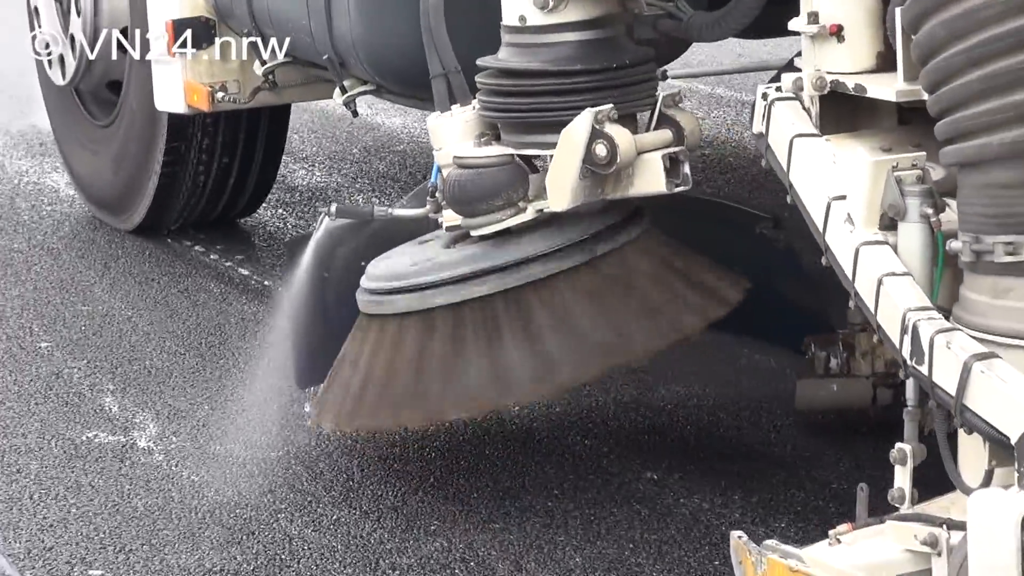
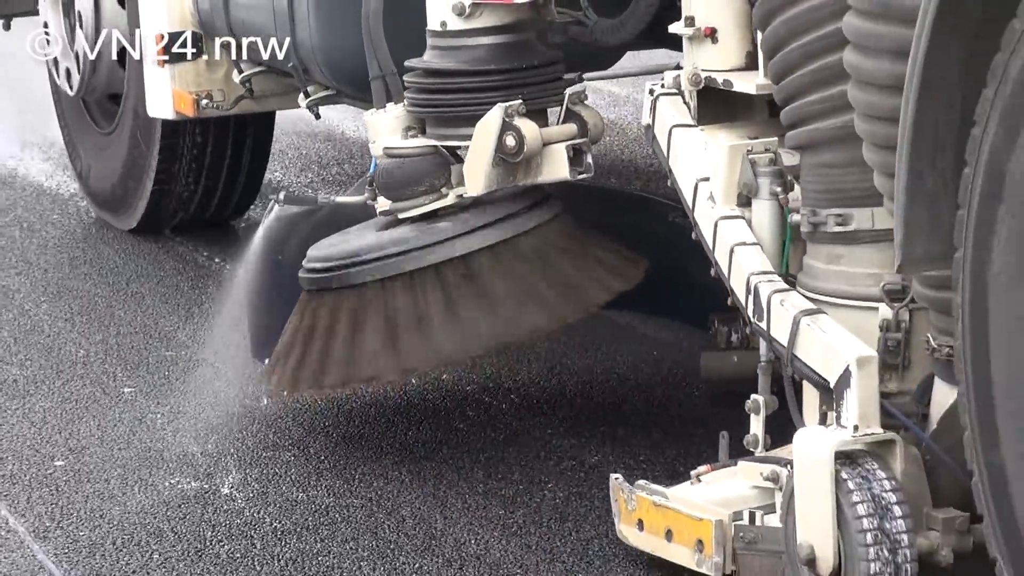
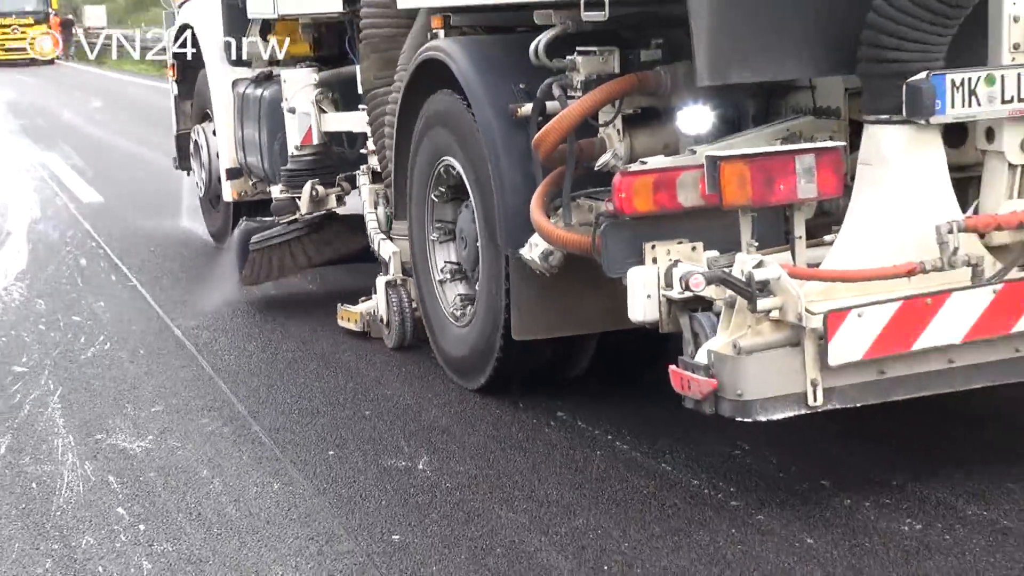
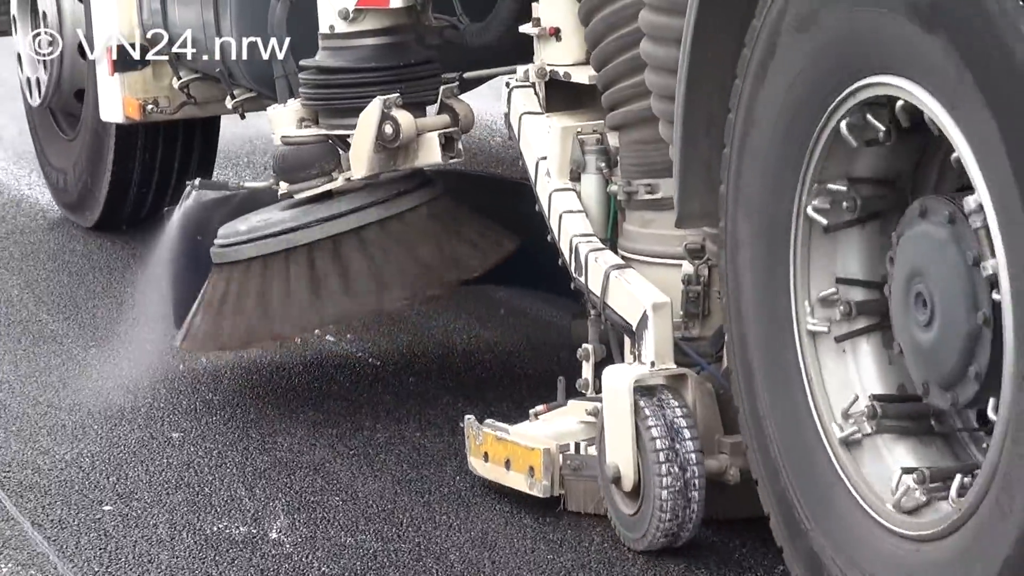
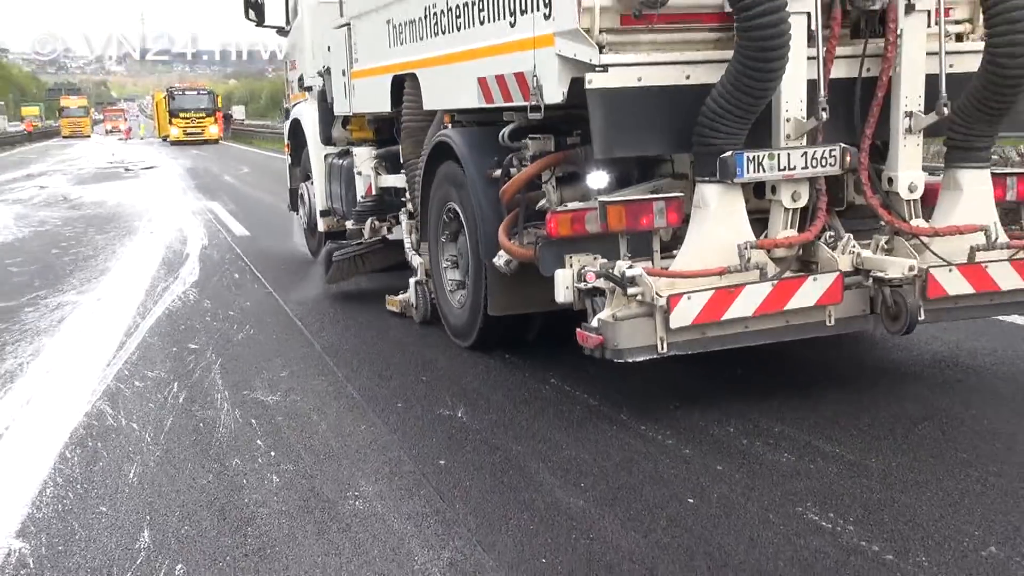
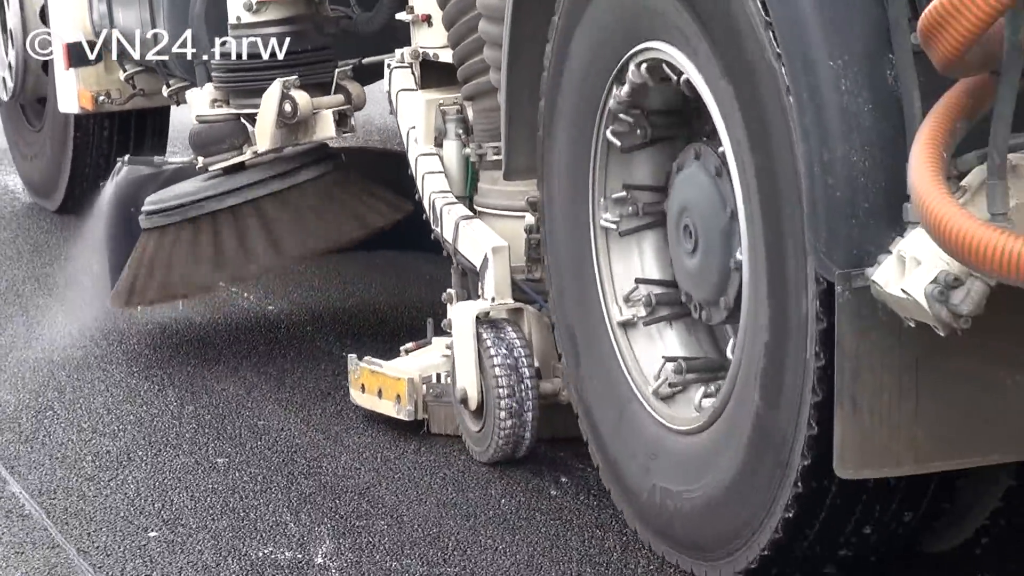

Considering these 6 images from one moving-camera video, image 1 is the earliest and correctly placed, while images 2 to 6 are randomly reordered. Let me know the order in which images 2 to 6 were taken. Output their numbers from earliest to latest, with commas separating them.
2, 4, 6, 3, 5
